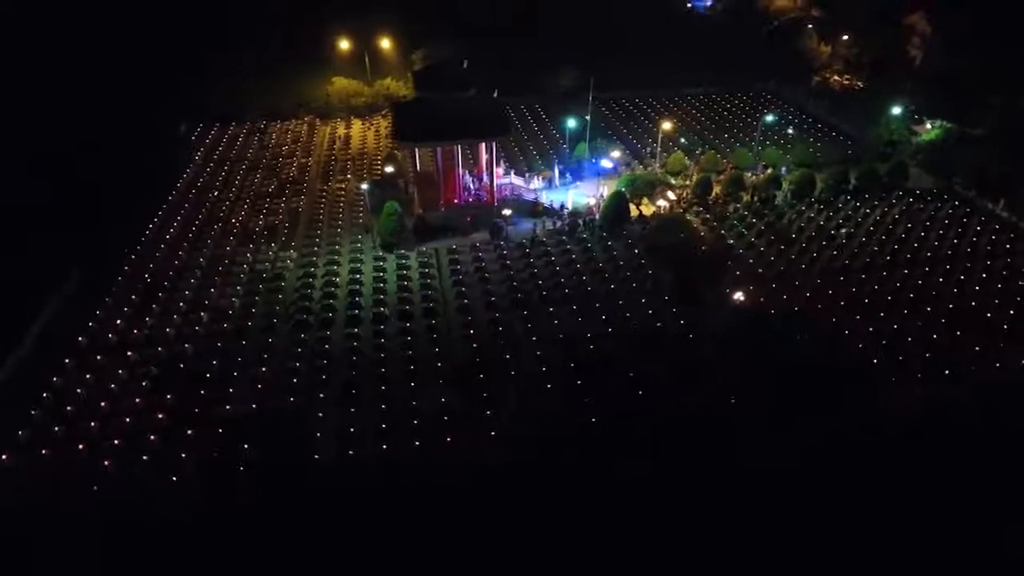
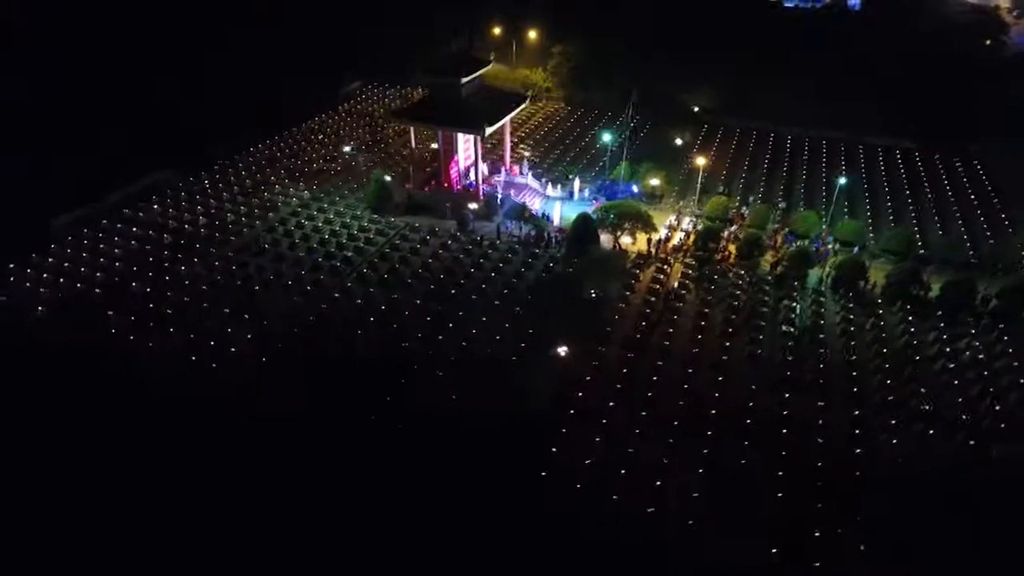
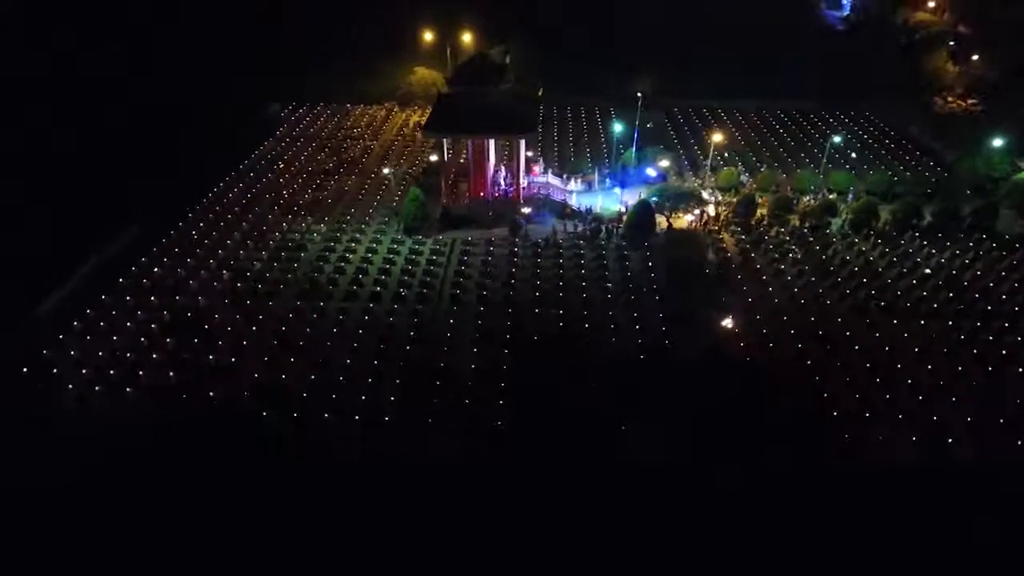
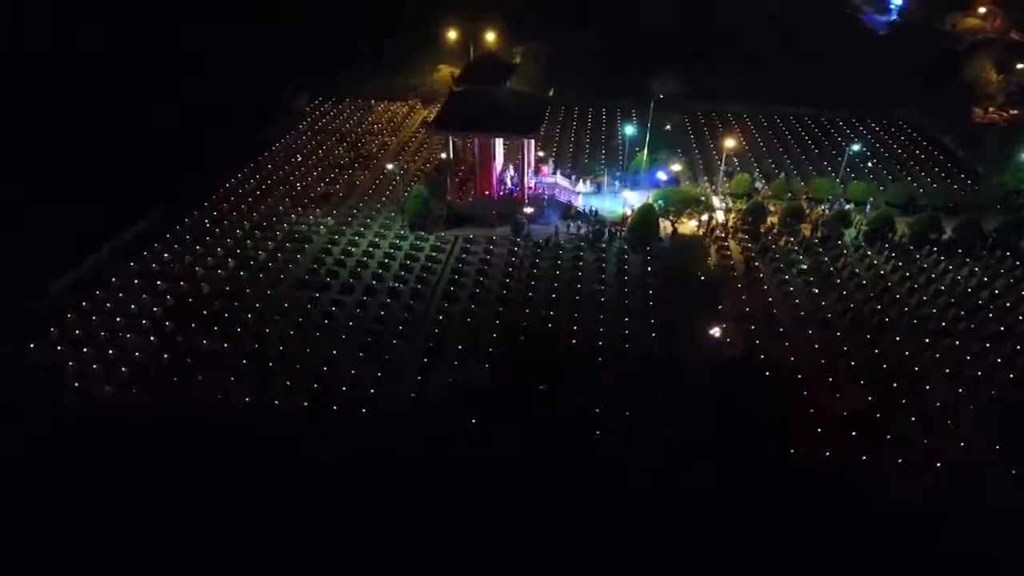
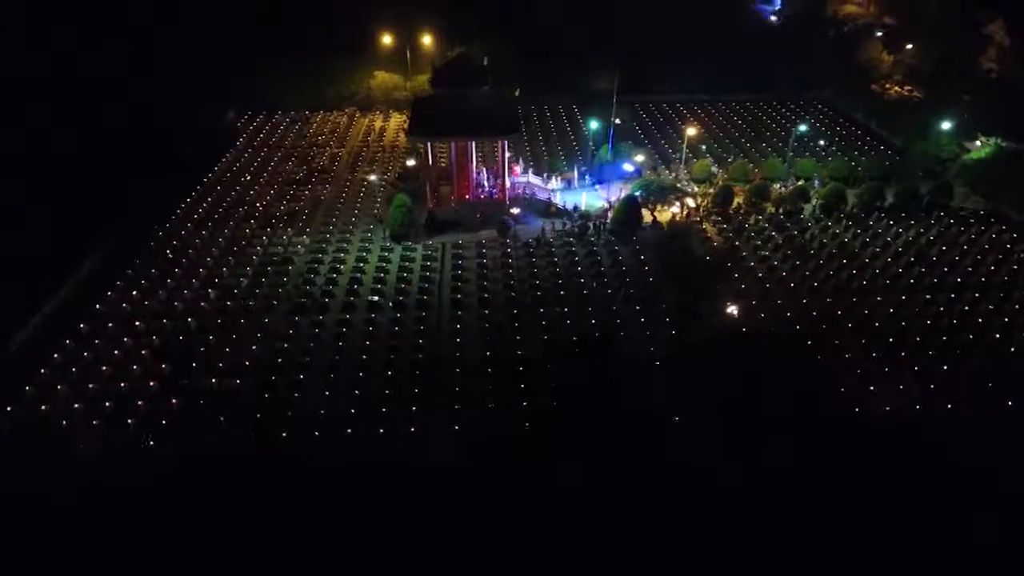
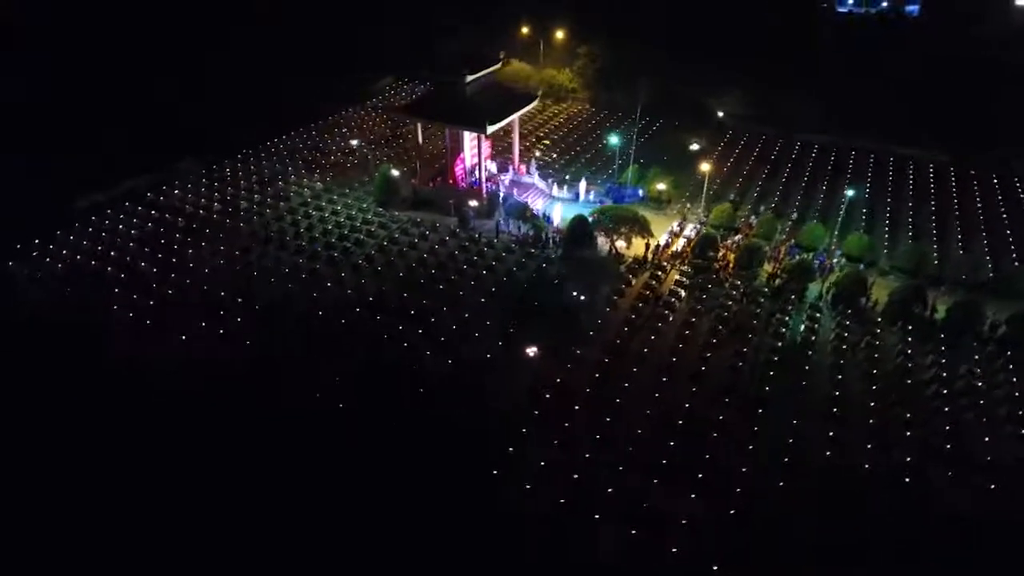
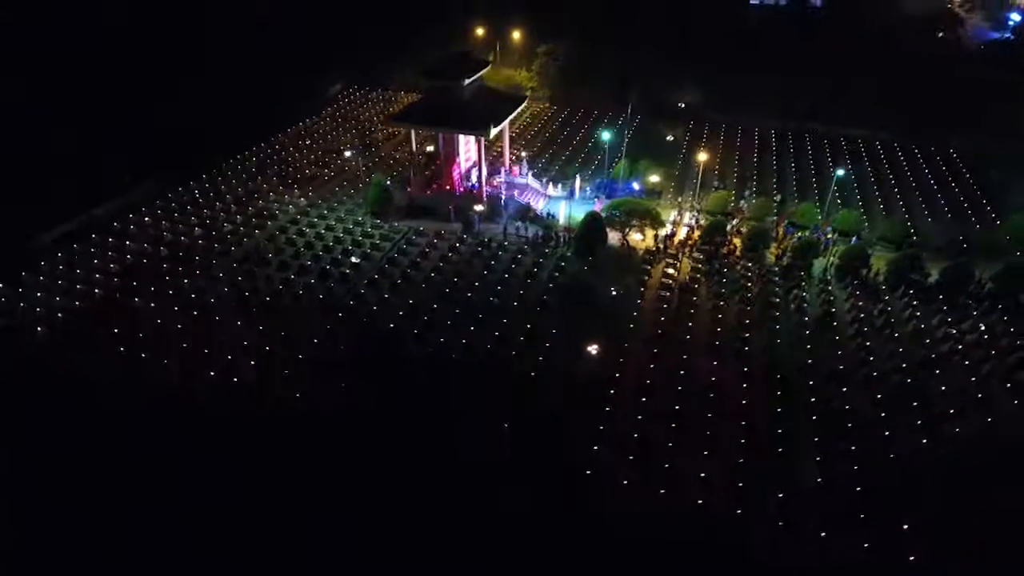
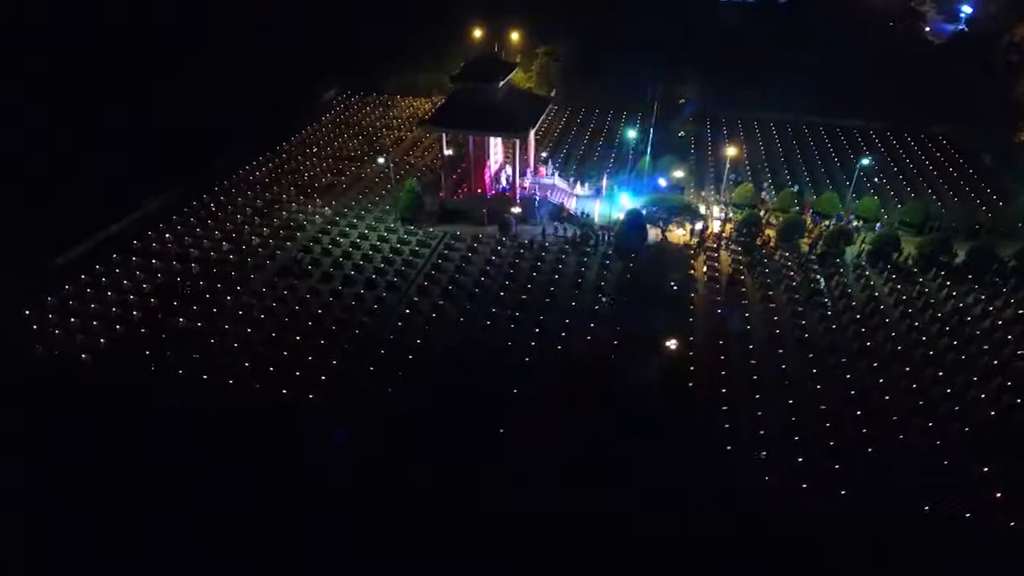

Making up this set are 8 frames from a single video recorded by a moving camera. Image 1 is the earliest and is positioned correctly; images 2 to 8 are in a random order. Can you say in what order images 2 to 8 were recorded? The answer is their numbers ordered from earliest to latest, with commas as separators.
5, 3, 4, 8, 7, 2, 6
